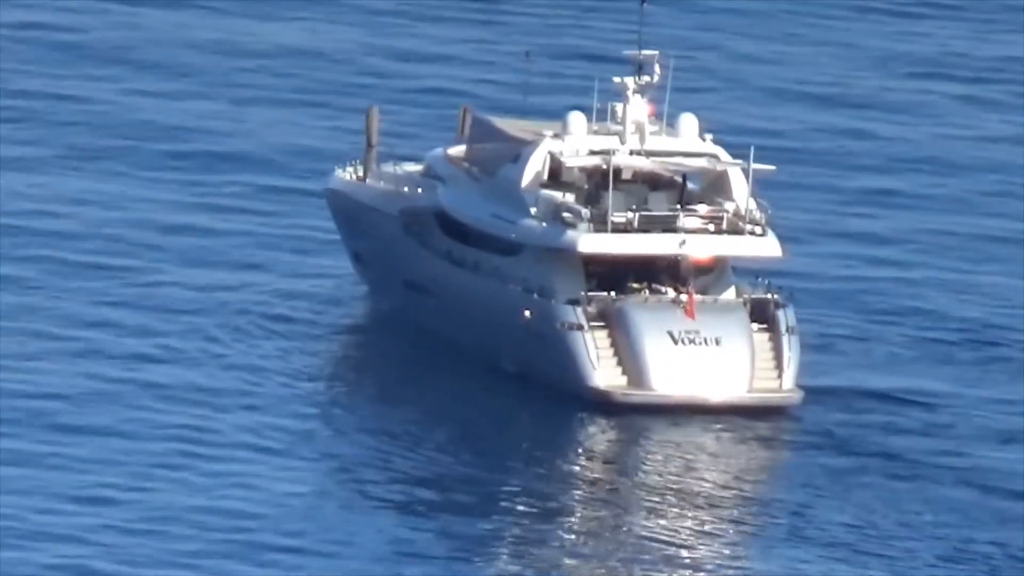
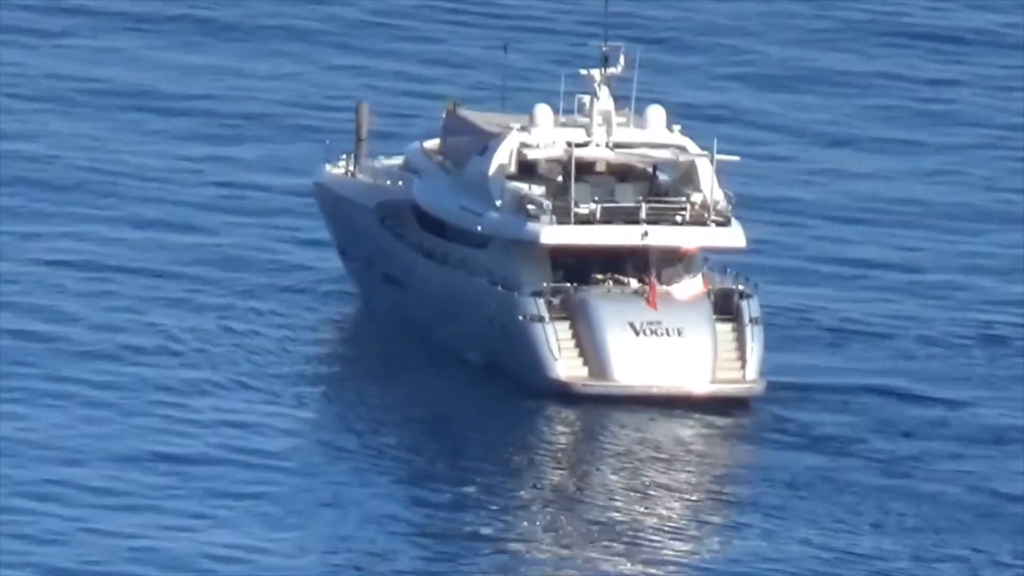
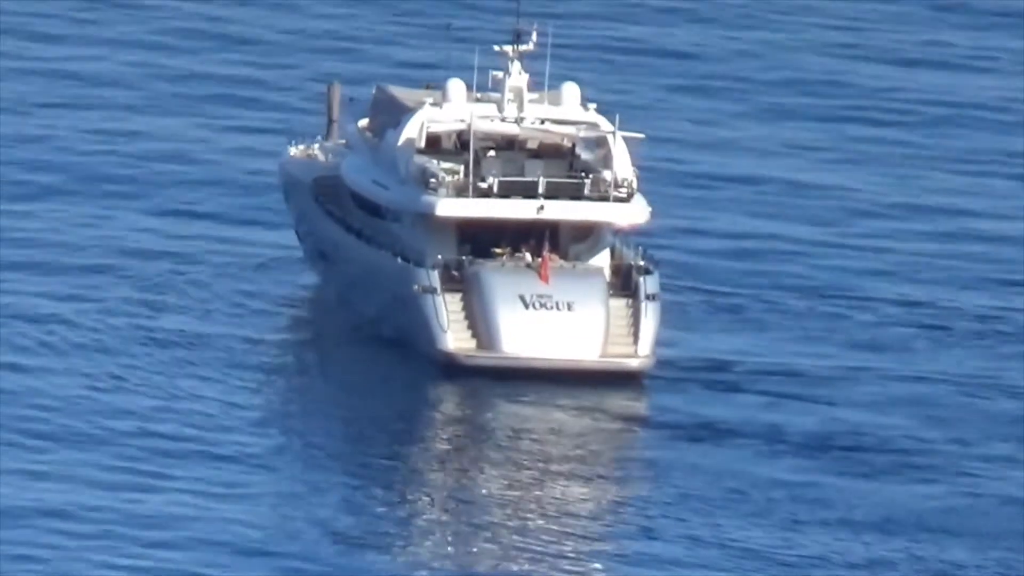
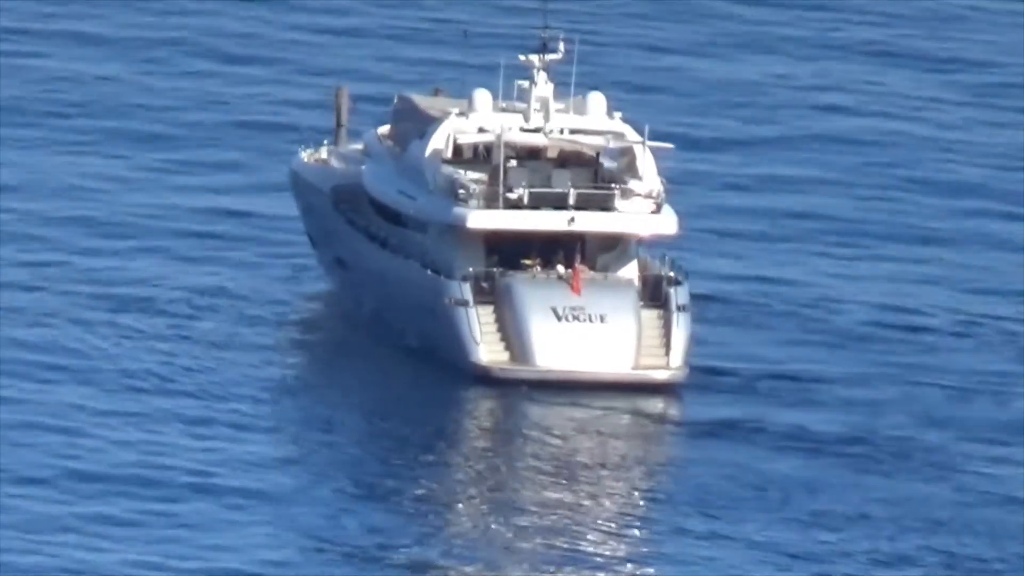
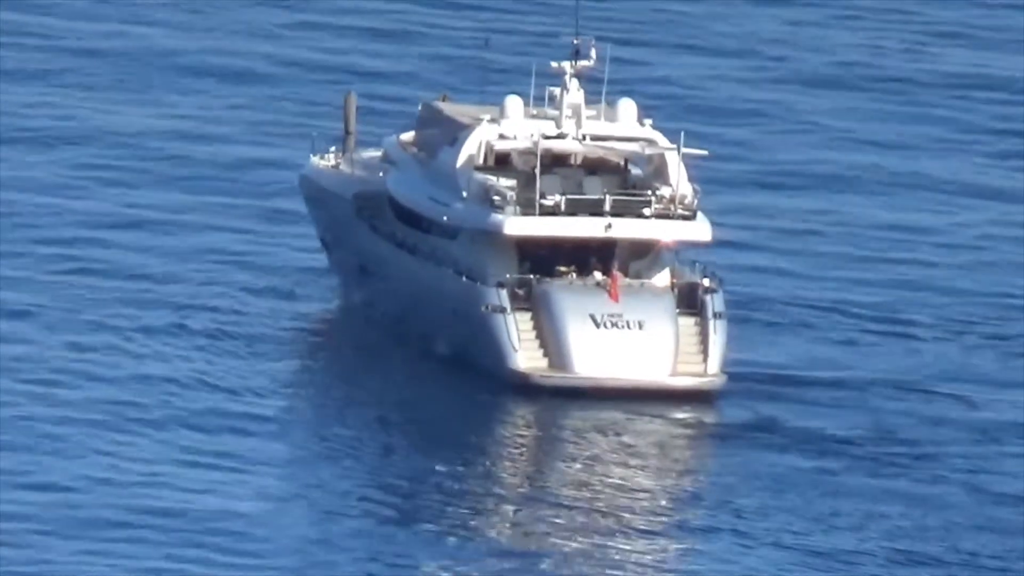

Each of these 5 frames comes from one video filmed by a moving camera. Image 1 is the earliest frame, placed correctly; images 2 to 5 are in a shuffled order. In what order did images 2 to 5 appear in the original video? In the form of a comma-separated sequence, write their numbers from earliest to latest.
2, 5, 4, 3
